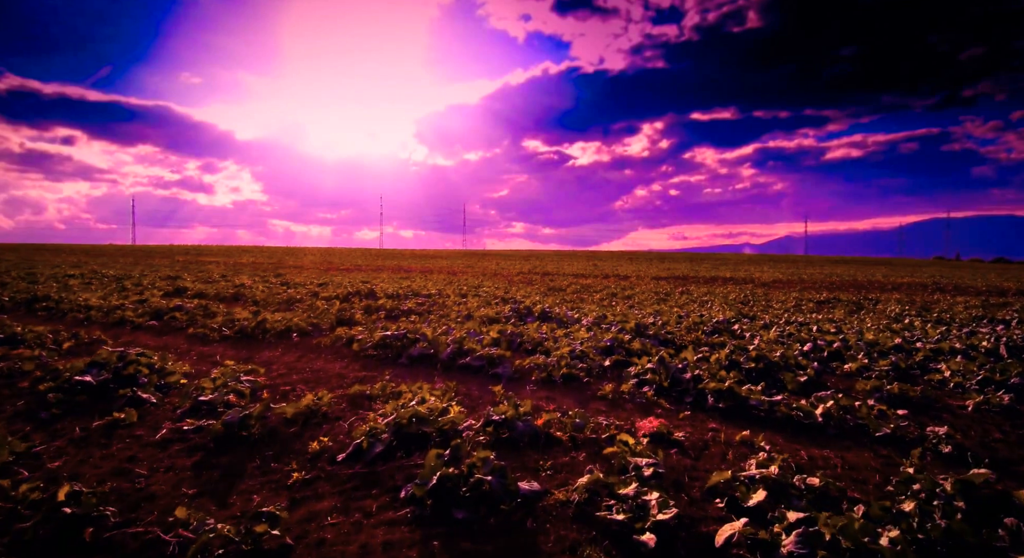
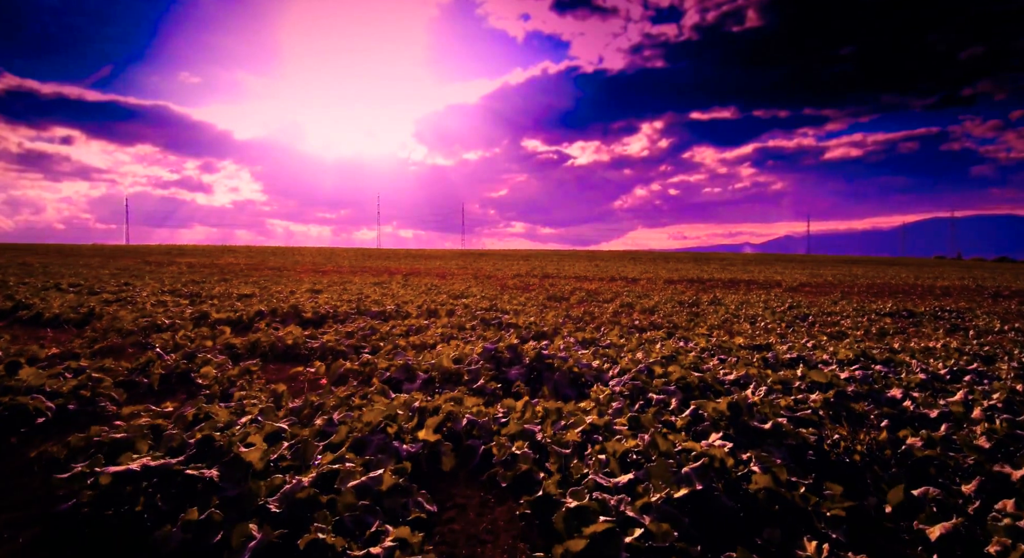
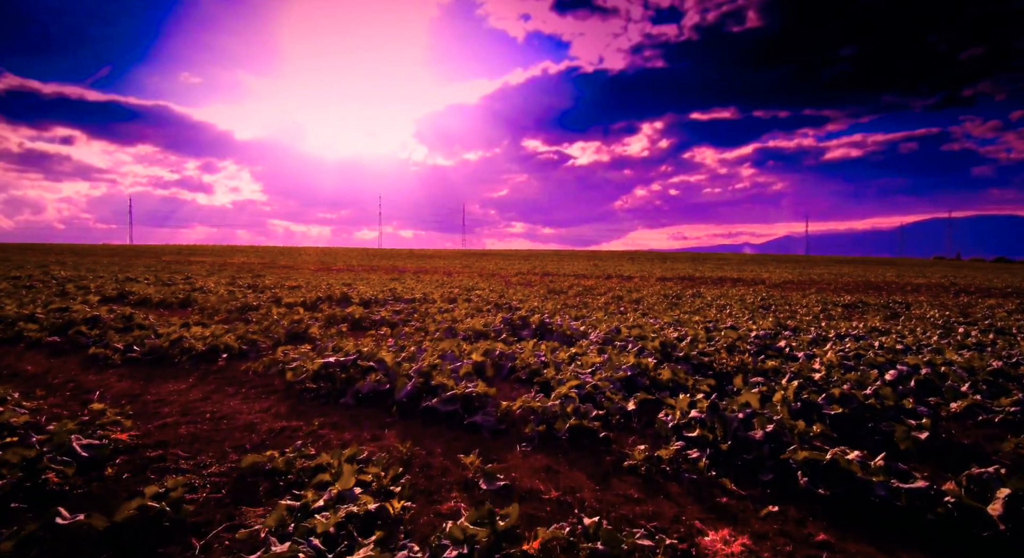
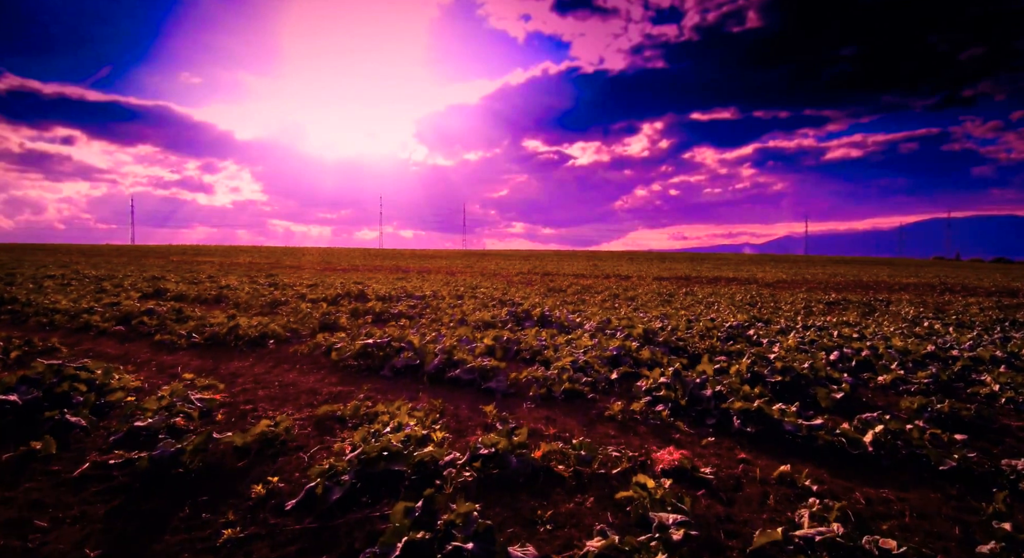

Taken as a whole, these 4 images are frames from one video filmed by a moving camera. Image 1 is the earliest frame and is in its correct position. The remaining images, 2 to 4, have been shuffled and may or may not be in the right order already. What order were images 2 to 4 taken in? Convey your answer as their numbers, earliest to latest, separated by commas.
4, 3, 2
